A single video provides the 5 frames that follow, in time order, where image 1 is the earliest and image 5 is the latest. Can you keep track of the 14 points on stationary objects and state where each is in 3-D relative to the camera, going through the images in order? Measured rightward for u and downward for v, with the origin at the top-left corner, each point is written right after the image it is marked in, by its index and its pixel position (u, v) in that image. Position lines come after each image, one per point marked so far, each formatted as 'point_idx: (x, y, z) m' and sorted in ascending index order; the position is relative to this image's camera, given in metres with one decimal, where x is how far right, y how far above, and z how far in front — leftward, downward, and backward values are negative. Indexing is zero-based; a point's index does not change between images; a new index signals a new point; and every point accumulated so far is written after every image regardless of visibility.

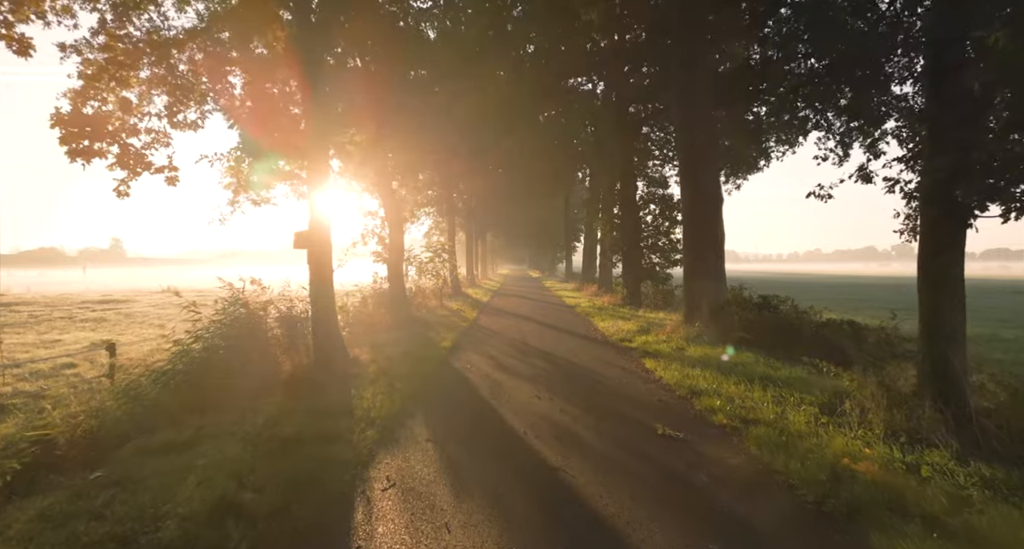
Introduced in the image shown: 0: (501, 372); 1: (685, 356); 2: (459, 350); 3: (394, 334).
0: (-0.2, -1.8, +9.0) m
1: (+3.4, -1.6, +9.6) m
2: (-1.2, -1.8, +11.2) m
3: (-3.1, -1.6, +12.8) m
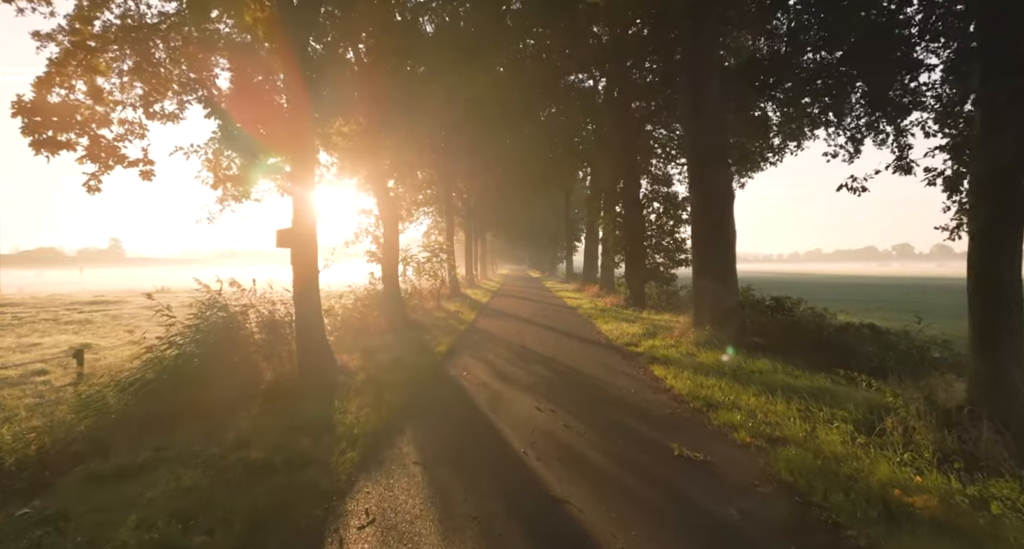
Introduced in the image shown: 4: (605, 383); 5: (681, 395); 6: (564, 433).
0: (-0.2, -1.8, +8.3) m
1: (+3.4, -1.6, +8.9) m
2: (-1.2, -1.8, +10.6) m
3: (-3.1, -1.6, +12.2) m
4: (+1.5, -1.8, +8.2) m
5: (+2.5, -1.8, +7.2) m
6: (+0.6, -1.9, +5.7) m
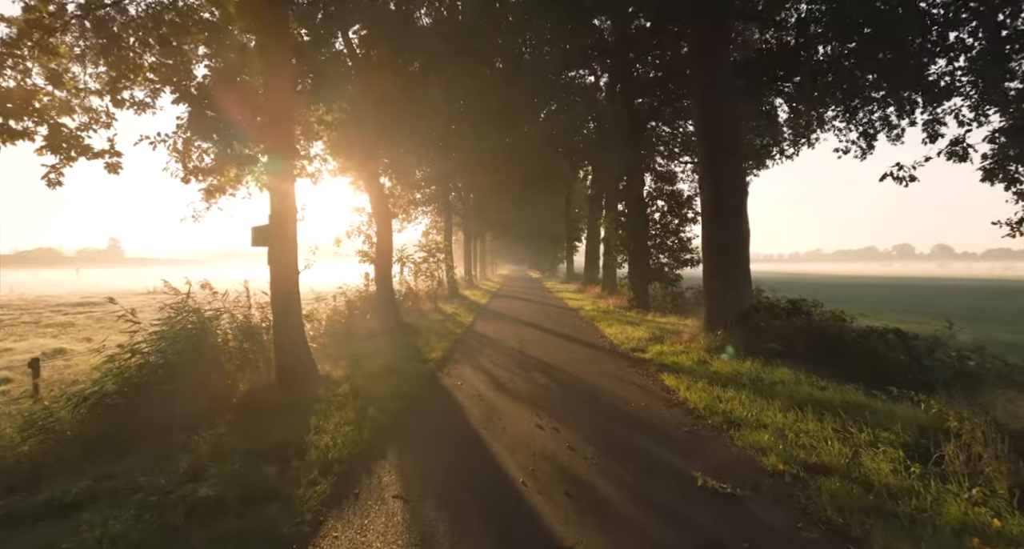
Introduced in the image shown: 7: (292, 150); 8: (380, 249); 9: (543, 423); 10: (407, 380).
0: (-0.3, -1.8, +7.6) m
1: (+3.3, -1.6, +8.2) m
2: (-1.3, -1.8, +9.8) m
3: (-3.1, -1.6, +11.5) m
4: (+1.5, -1.8, +7.4) m
5: (+2.5, -1.8, +6.5) m
6: (+0.6, -1.9, +5.0) m
7: (-3.5, +1.9, +7.7) m
8: (-3.9, +0.8, +14.3) m
9: (+0.4, -1.9, +6.2) m
10: (-1.8, -1.8, +8.2) m
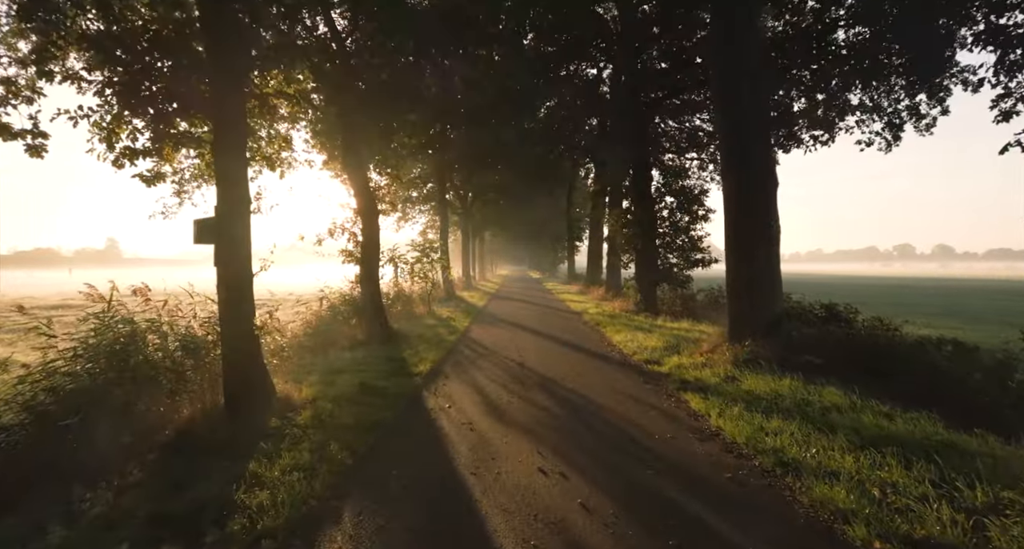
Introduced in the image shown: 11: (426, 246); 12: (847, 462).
0: (-0.3, -1.9, +6.4) m
1: (+3.3, -1.7, +7.0) m
2: (-1.3, -1.8, +8.6) m
3: (-3.2, -1.7, +10.2) m
4: (+1.5, -1.9, +6.2) m
5: (+2.5, -1.9, +5.3) m
6: (+0.6, -1.9, +3.8) m
7: (-3.5, +1.9, +6.4) m
8: (-3.9, +0.7, +13.1) m
9: (+0.4, -1.9, +4.9) m
10: (-1.8, -1.8, +7.0) m
11: (-3.4, +1.1, +19.2) m
12: (+3.1, -1.7, +4.5) m
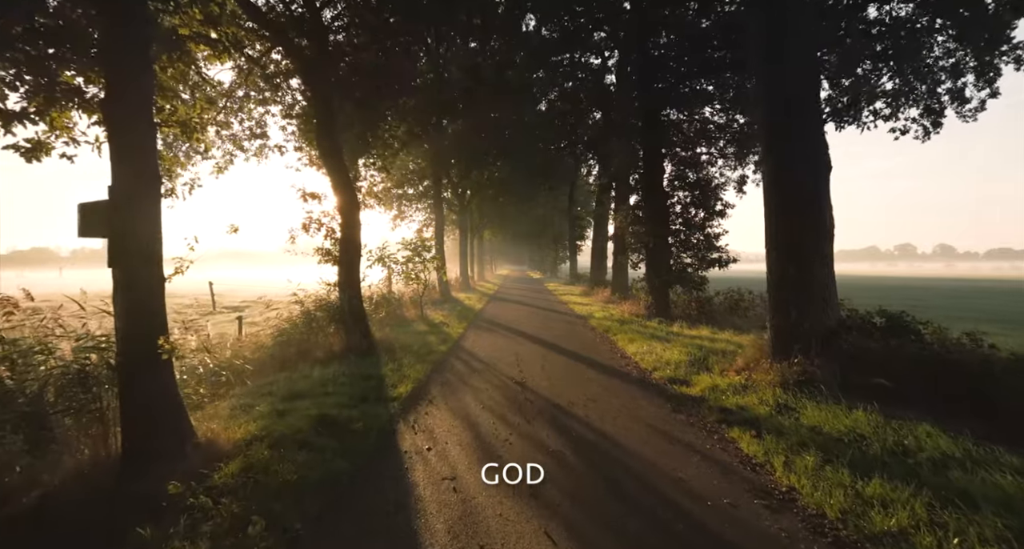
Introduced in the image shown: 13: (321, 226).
0: (-0.3, -1.9, +4.8) m
1: (+3.3, -1.7, +5.4) m
2: (-1.3, -1.9, +7.0) m
3: (-3.2, -1.7, +8.6) m
4: (+1.5, -1.9, +4.6) m
5: (+2.4, -1.9, +3.7) m
6: (+0.5, -2.0, +2.2) m
7: (-3.5, +1.9, +4.8) m
8: (-4.0, +0.7, +11.5) m
9: (+0.3, -2.0, +3.3) m
10: (-1.8, -1.9, +5.4) m
11: (-3.4, +1.1, +17.6) m
12: (+3.1, -1.8, +2.9) m
13: (-5.0, +1.3, +12.7) m
